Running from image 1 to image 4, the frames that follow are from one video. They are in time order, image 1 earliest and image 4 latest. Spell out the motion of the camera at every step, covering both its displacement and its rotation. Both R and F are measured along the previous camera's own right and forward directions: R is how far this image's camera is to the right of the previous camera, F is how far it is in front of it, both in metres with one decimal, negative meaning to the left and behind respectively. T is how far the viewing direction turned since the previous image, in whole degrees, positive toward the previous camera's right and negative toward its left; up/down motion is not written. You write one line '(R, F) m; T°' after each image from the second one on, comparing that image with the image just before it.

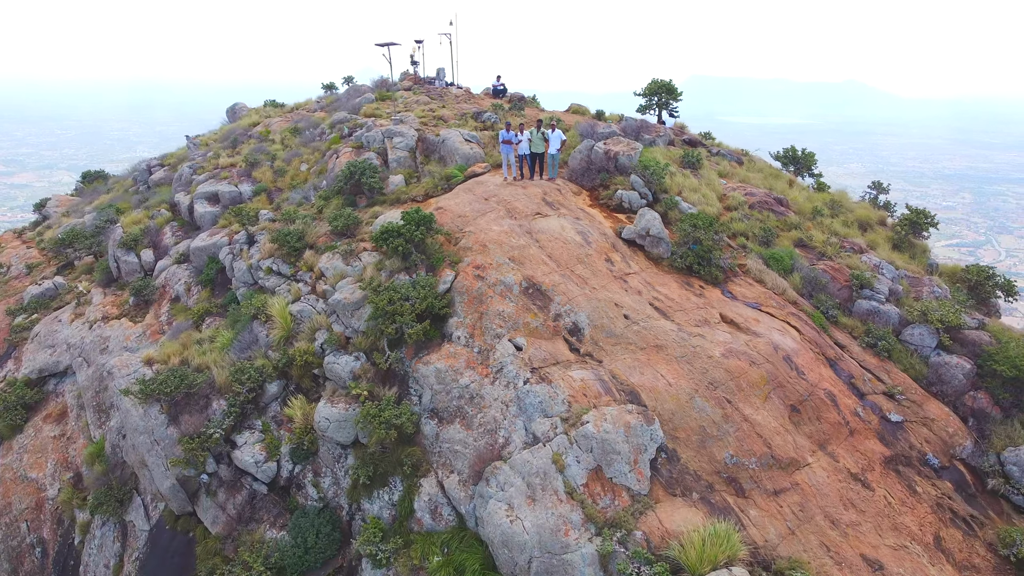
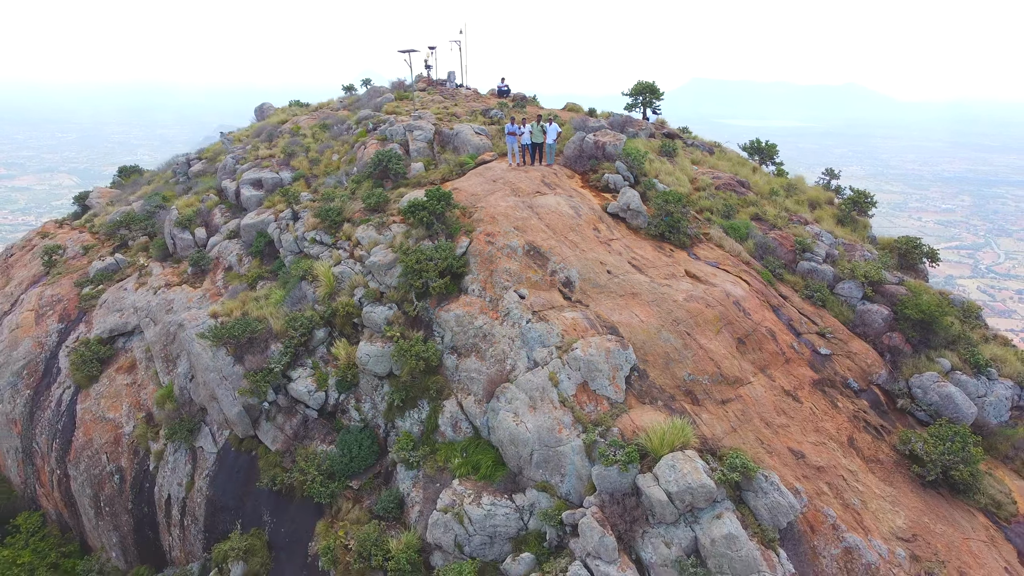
(0.0, -1.2) m; 0°
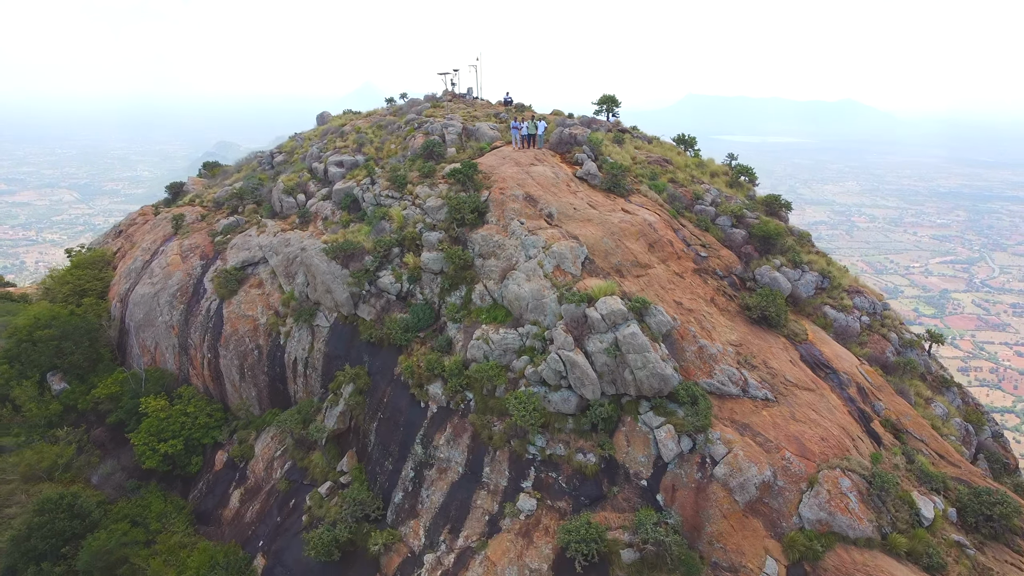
(-0.1, -4.1) m; 0°
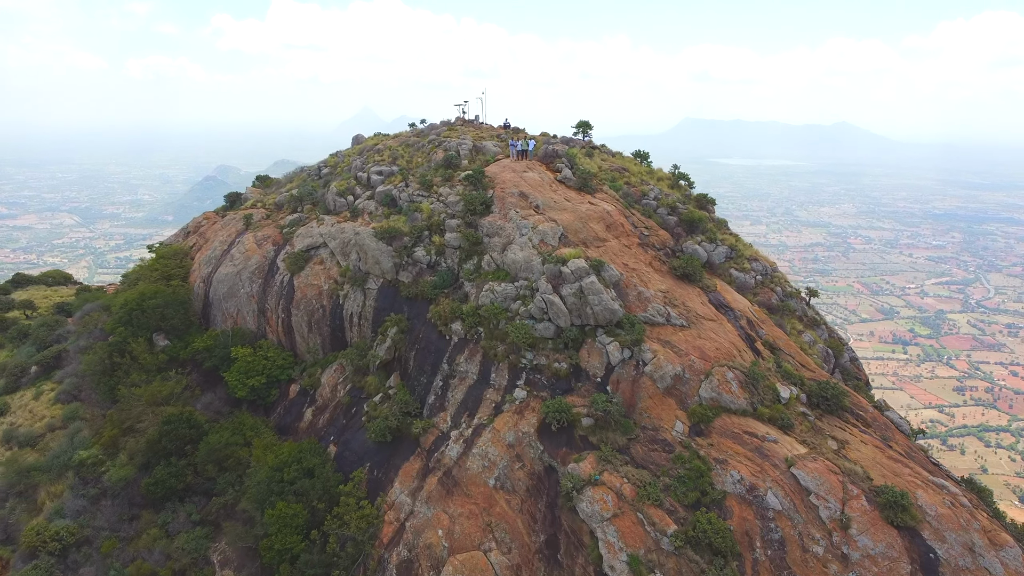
(0.0, -4.1) m; 0°
